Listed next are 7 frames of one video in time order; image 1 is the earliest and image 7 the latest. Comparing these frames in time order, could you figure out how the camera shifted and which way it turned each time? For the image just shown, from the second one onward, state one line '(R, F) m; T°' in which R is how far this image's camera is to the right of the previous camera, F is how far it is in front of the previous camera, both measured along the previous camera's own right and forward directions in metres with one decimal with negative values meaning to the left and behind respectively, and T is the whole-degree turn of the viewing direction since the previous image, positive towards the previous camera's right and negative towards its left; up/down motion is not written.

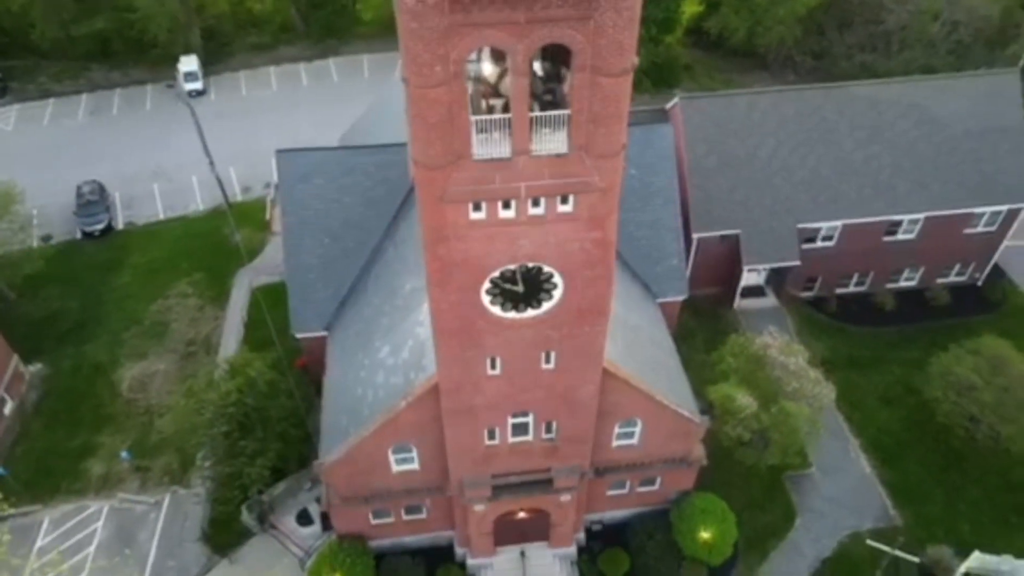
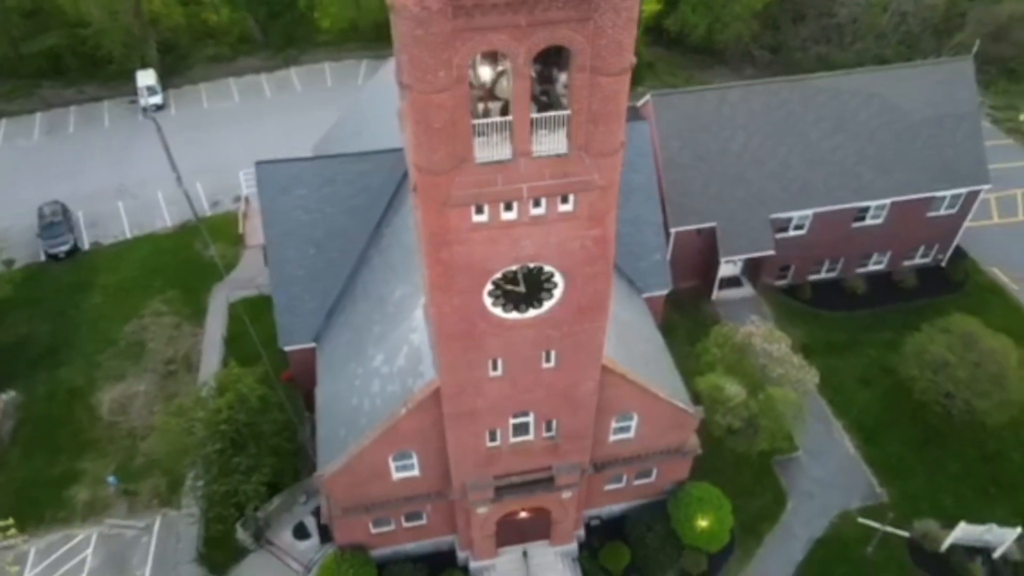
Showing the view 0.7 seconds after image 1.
(-0.9, -0.1) m; +3°
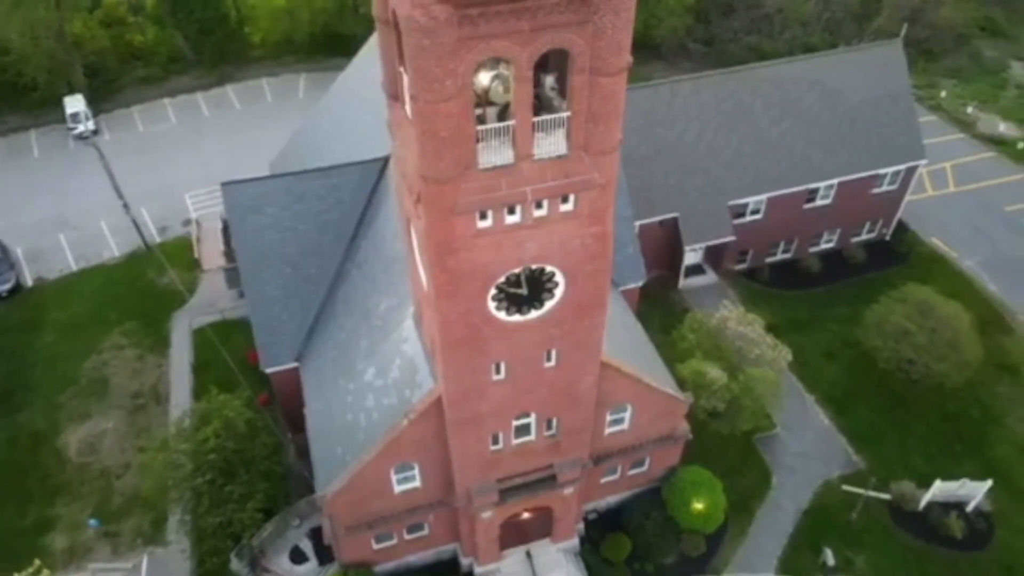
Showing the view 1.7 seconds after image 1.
(-1.5, -0.1) m; +5°
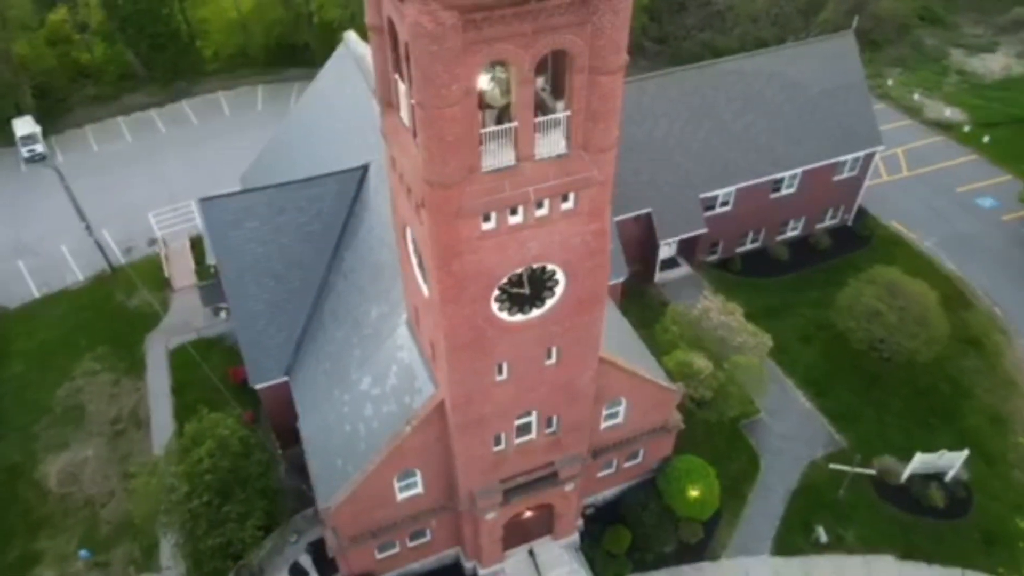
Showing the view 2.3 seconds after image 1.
(-1.0, -0.2) m; +3°
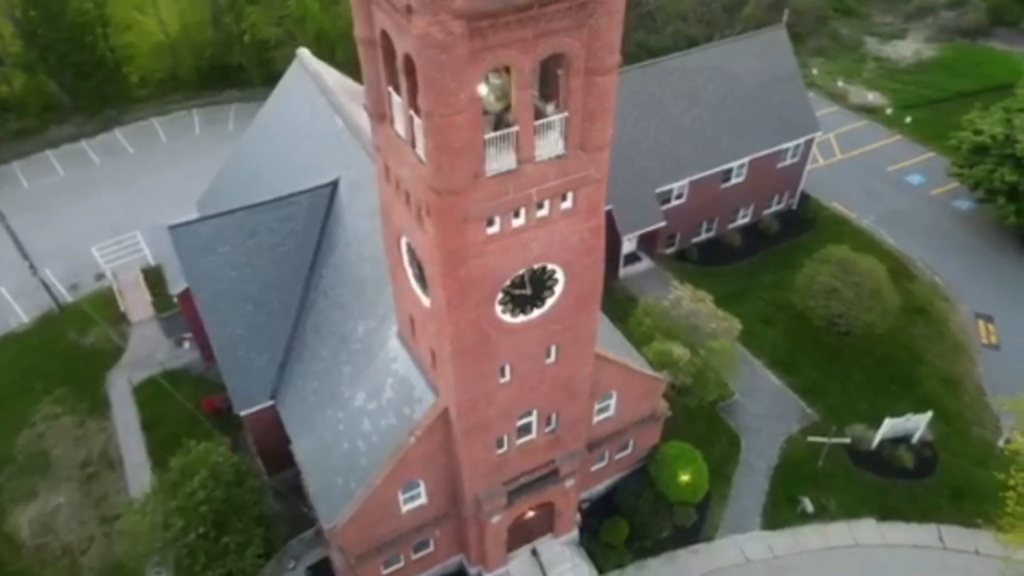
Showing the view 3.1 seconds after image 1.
(-1.5, -0.2) m; +5°
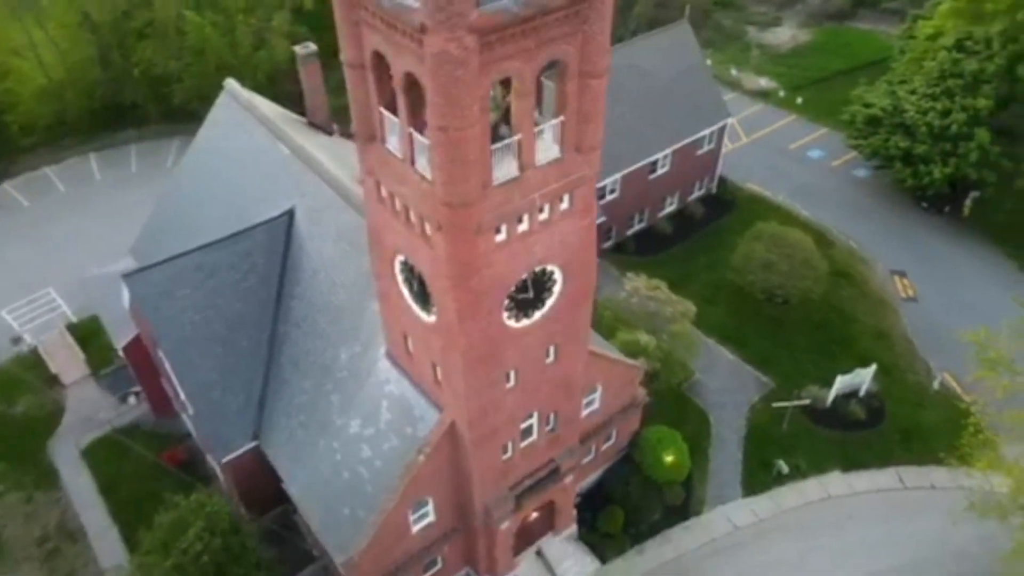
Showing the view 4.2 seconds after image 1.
(-2.4, -0.2) m; +7°
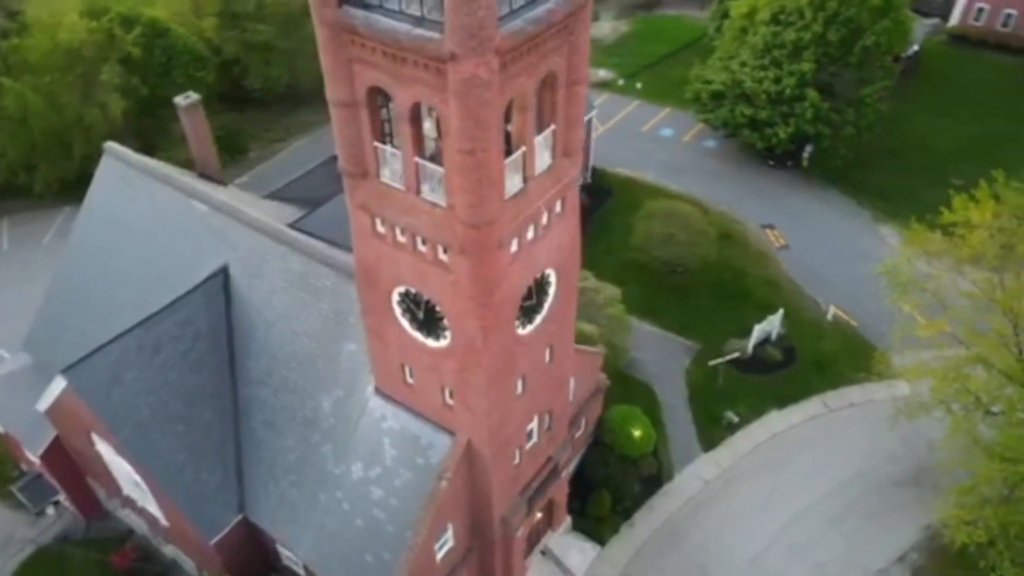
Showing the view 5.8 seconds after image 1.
(-4.0, -0.1) m; +12°
